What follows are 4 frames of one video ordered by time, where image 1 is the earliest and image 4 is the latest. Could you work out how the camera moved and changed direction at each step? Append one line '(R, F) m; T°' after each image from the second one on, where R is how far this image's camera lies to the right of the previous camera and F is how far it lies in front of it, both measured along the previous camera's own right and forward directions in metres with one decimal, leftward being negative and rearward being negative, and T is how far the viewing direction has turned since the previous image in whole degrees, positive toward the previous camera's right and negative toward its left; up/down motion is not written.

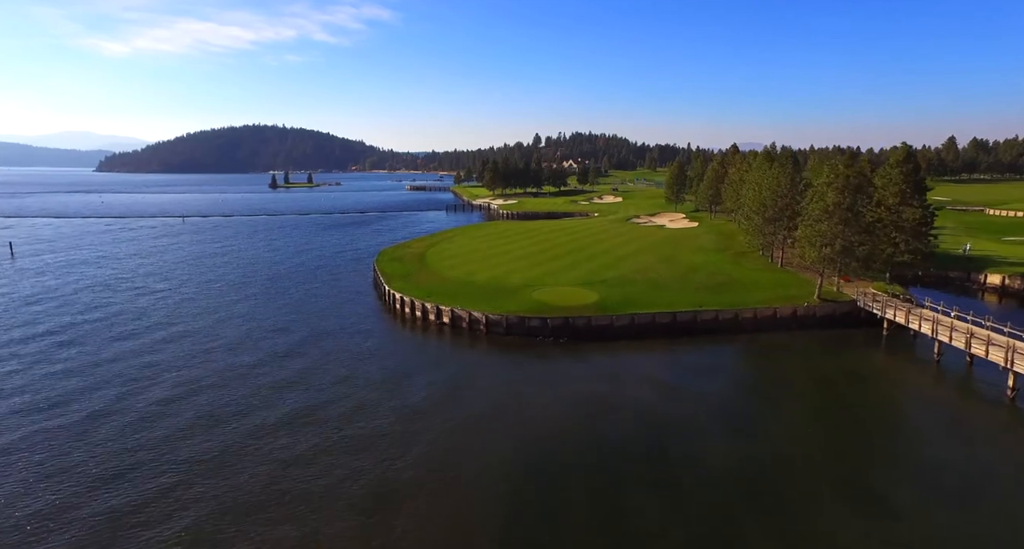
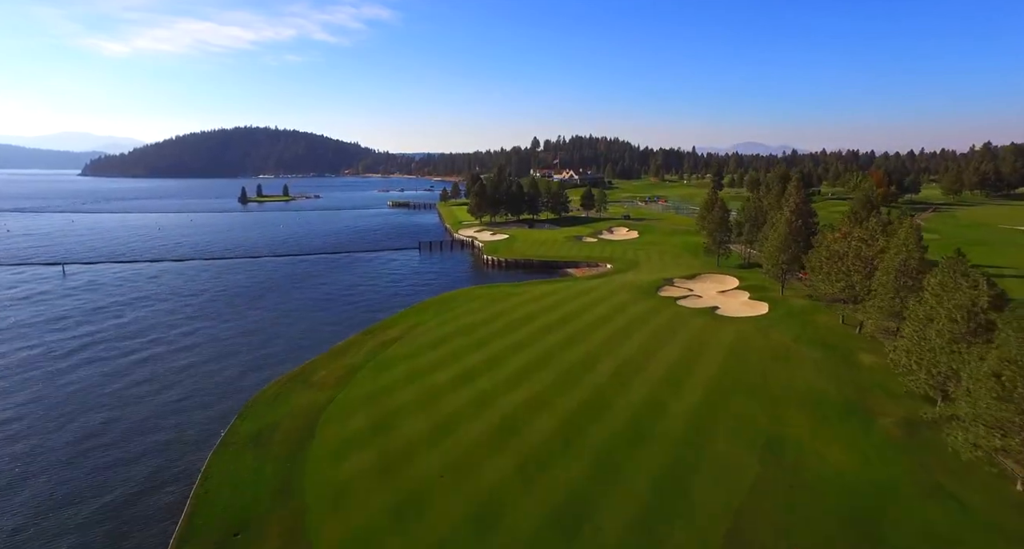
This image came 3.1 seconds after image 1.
(+1.6, +21.1) m; 0°
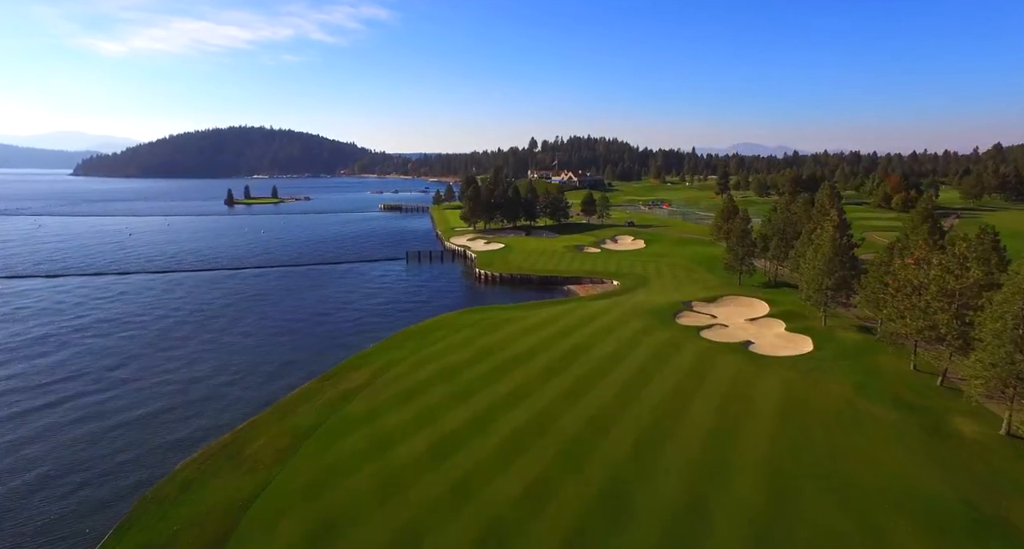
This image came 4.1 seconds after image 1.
(+0.3, +7.3) m; 0°
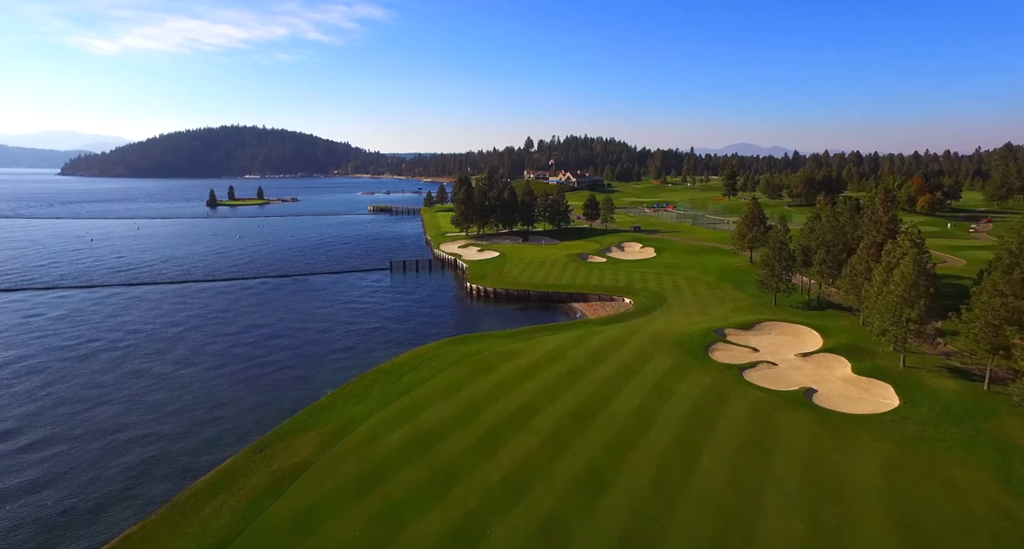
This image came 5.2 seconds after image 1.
(0.0, +8.2) m; 0°
